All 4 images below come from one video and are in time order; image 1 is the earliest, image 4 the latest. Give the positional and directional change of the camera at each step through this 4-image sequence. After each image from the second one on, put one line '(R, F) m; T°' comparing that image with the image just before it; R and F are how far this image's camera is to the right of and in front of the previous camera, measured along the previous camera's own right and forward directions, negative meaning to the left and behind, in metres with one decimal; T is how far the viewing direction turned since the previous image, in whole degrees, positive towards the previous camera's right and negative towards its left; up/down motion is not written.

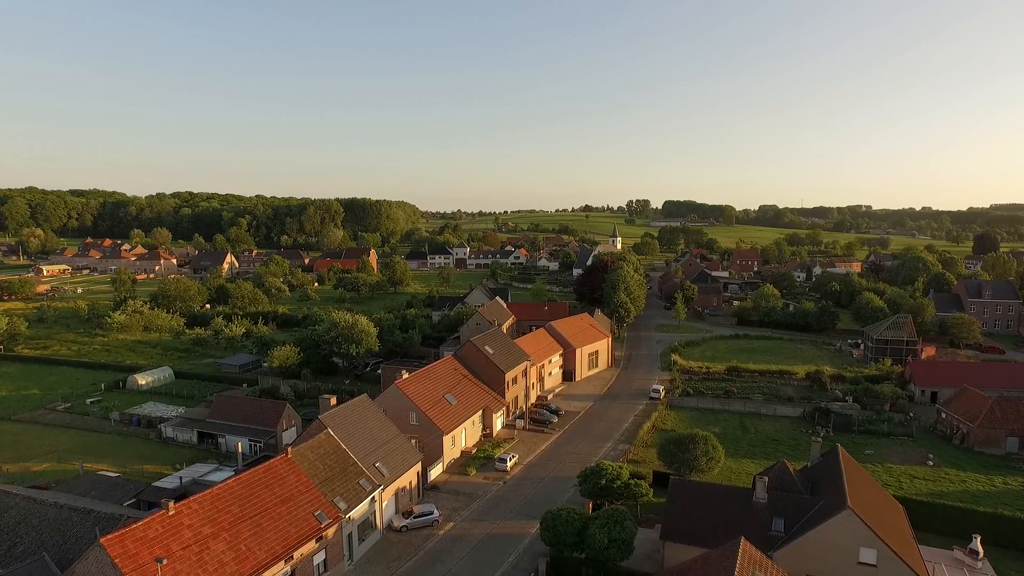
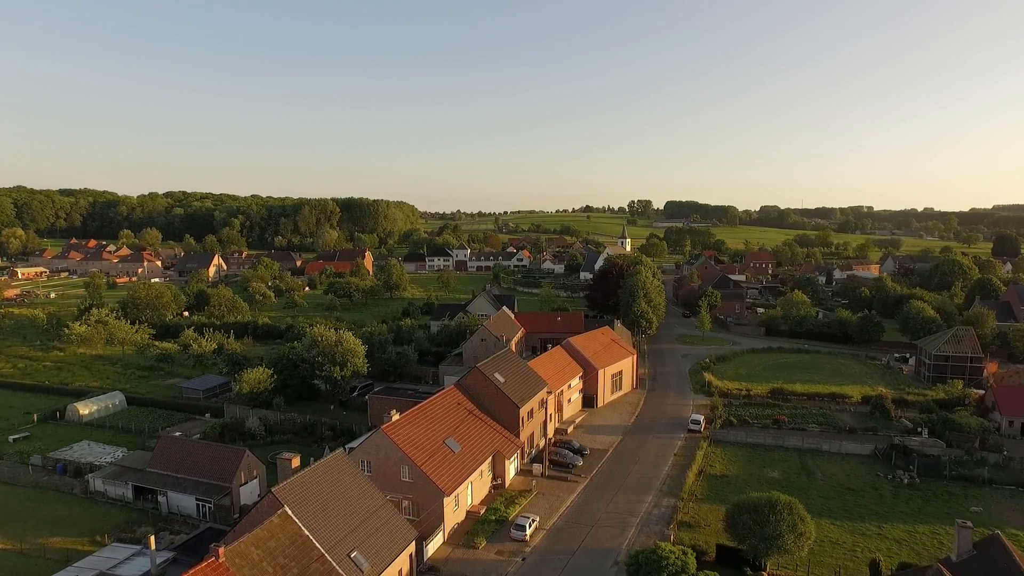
(-0.8, +6.9) m; 0°
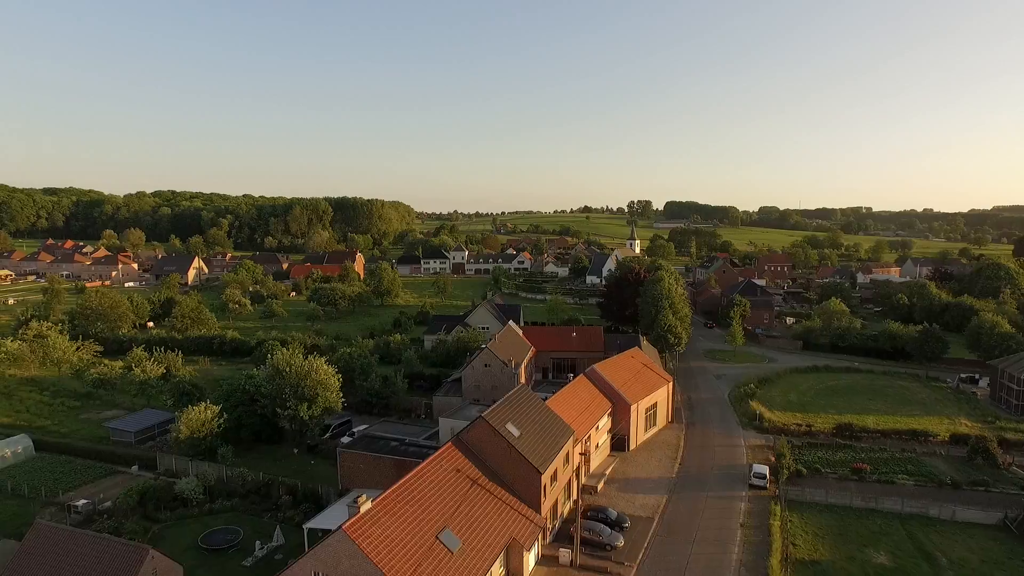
(-0.7, +8.1) m; 0°
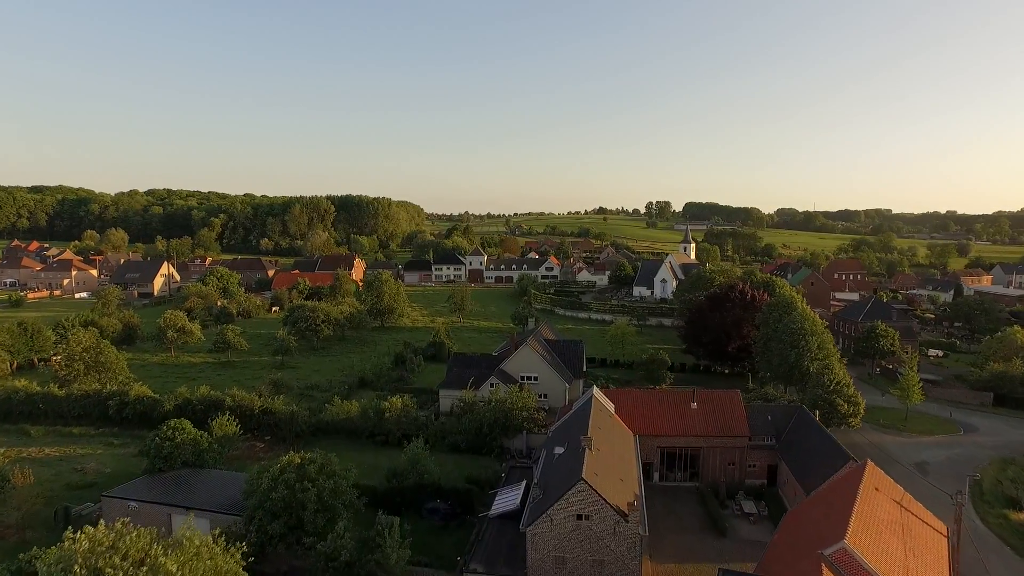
(-2.9, +19.6) m; -1°
